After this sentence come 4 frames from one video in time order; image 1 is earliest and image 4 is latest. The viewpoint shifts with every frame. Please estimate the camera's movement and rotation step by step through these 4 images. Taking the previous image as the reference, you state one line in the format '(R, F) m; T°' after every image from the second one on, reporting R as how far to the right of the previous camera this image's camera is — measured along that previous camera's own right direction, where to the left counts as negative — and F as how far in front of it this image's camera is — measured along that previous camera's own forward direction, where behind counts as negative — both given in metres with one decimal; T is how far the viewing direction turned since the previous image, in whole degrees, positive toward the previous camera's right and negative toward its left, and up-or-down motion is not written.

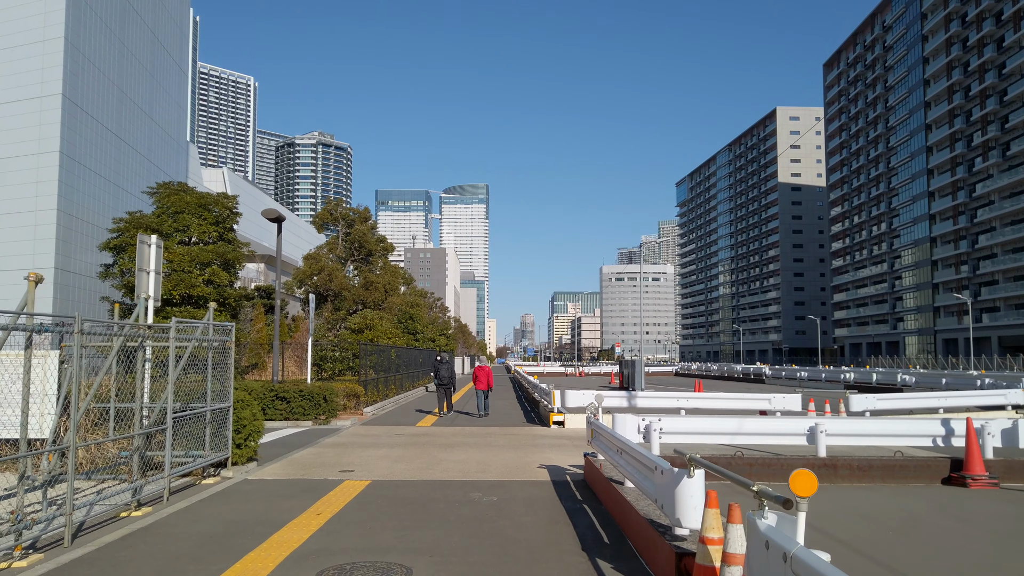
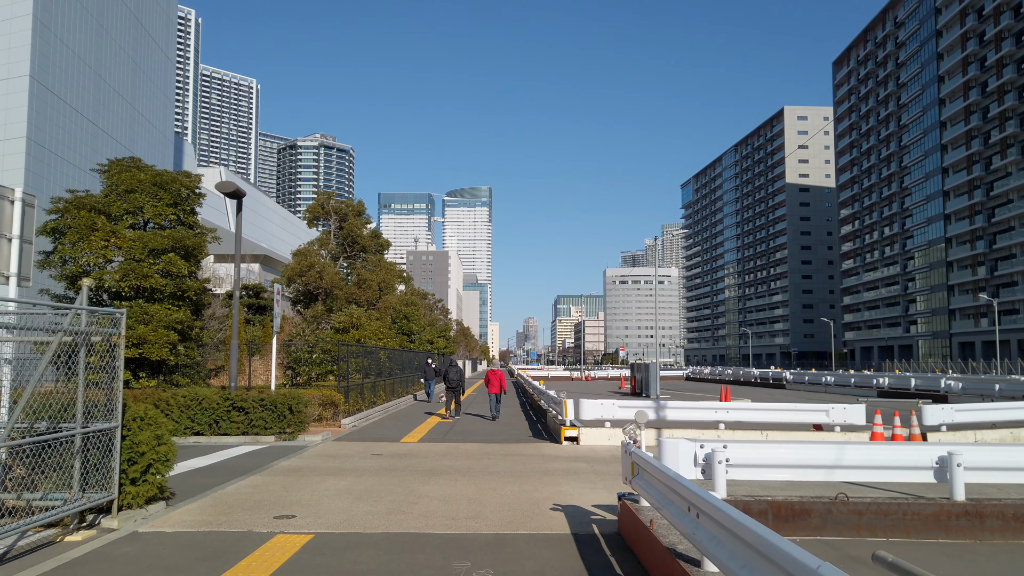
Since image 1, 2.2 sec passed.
(0.0, +3.2) m; 0°
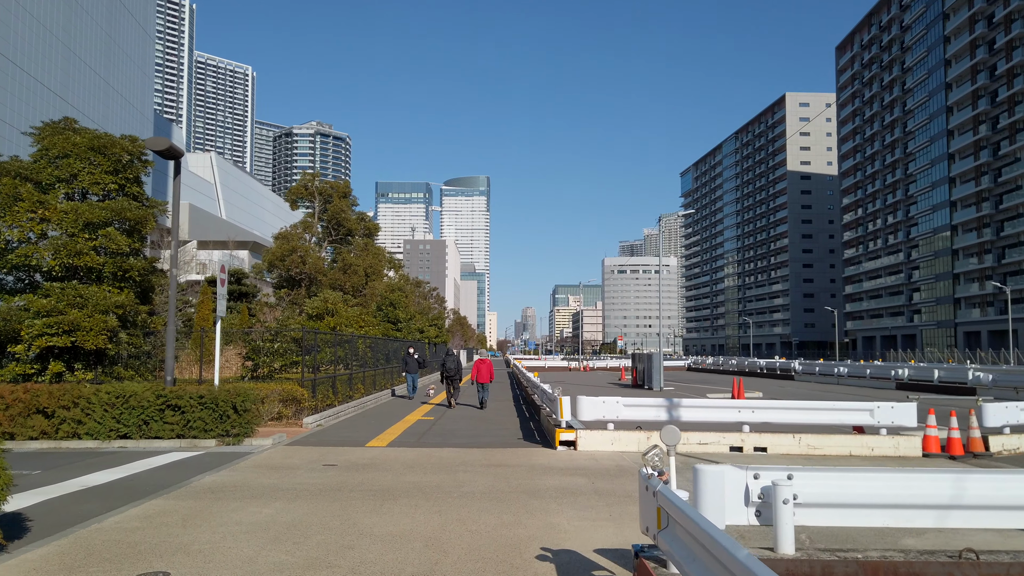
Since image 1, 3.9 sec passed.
(+0.2, +2.5) m; 0°
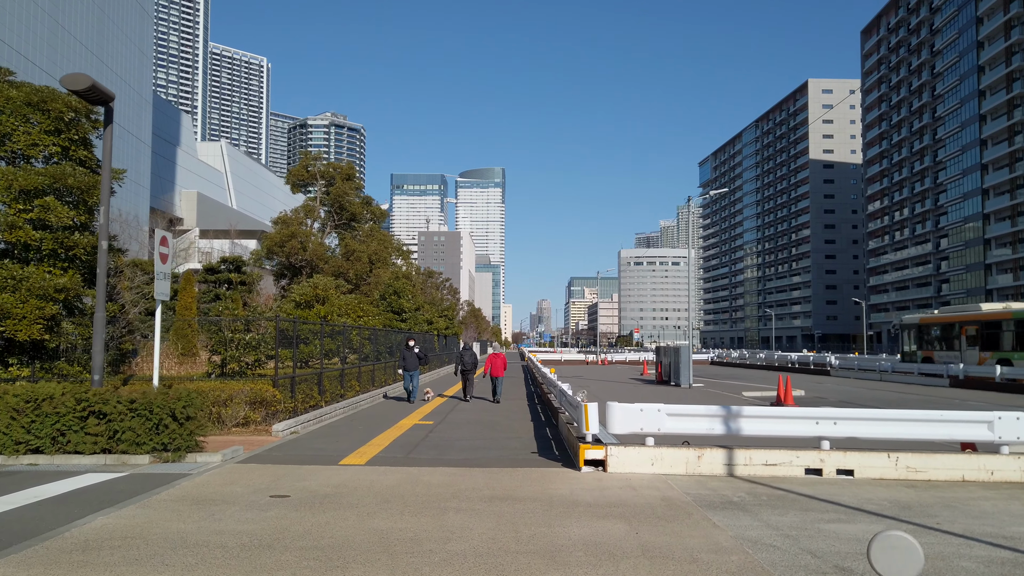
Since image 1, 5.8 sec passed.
(0.0, +2.9) m; -1°
